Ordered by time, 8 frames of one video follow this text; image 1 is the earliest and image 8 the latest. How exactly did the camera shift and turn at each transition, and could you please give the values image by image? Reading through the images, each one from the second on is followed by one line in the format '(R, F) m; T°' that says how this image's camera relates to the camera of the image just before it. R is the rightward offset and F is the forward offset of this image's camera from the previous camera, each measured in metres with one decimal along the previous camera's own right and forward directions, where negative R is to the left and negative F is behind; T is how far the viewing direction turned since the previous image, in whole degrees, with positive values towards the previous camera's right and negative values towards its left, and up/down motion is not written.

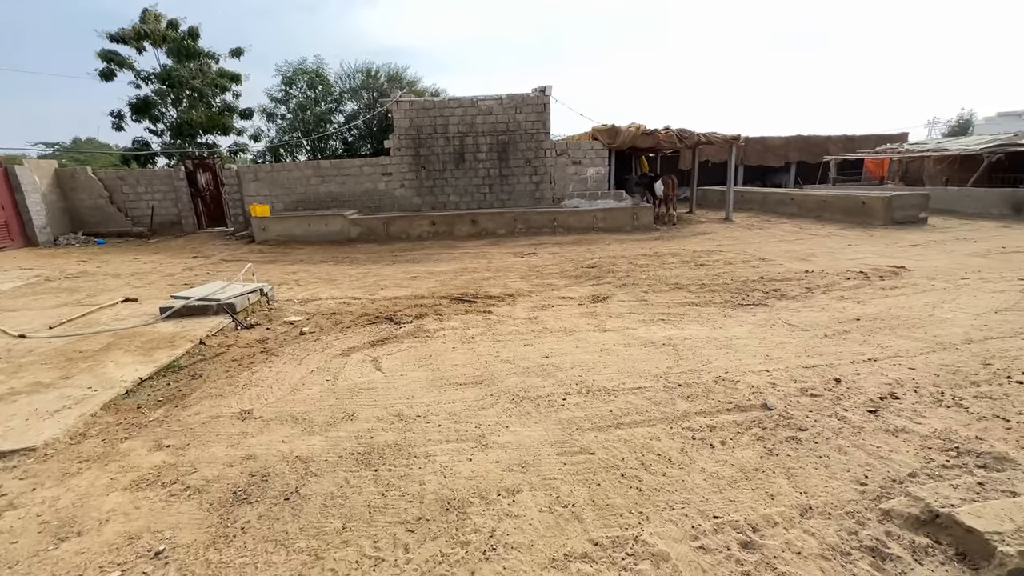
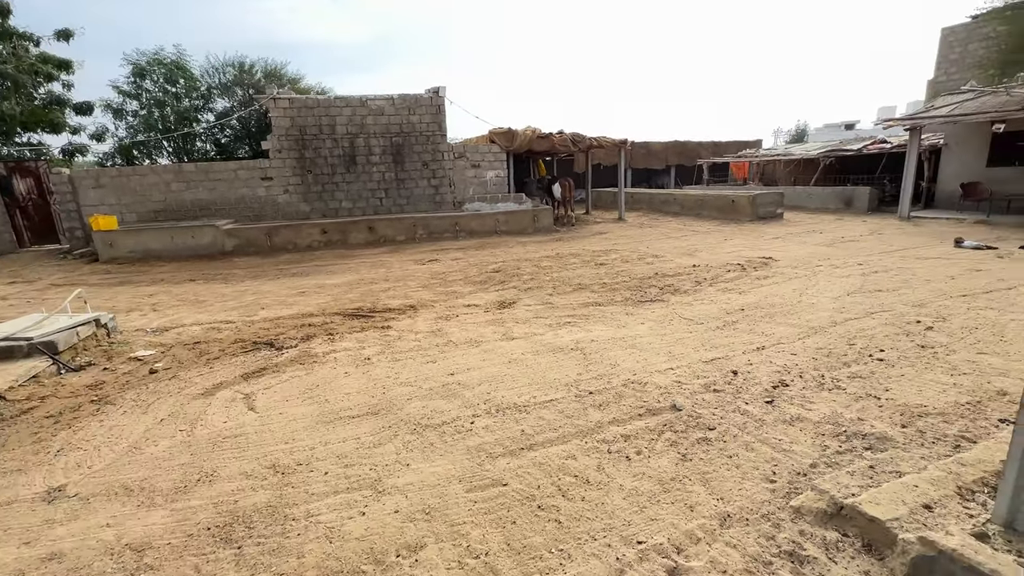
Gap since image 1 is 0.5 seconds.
(+0.1, +0.3) m; +12°
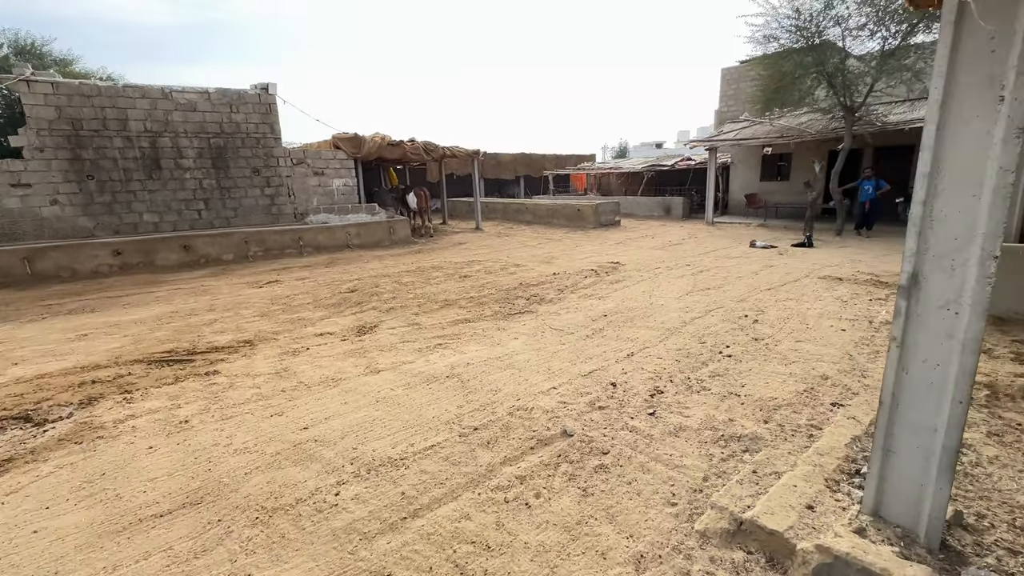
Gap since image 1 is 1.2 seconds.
(0.0, +0.4) m; +18°
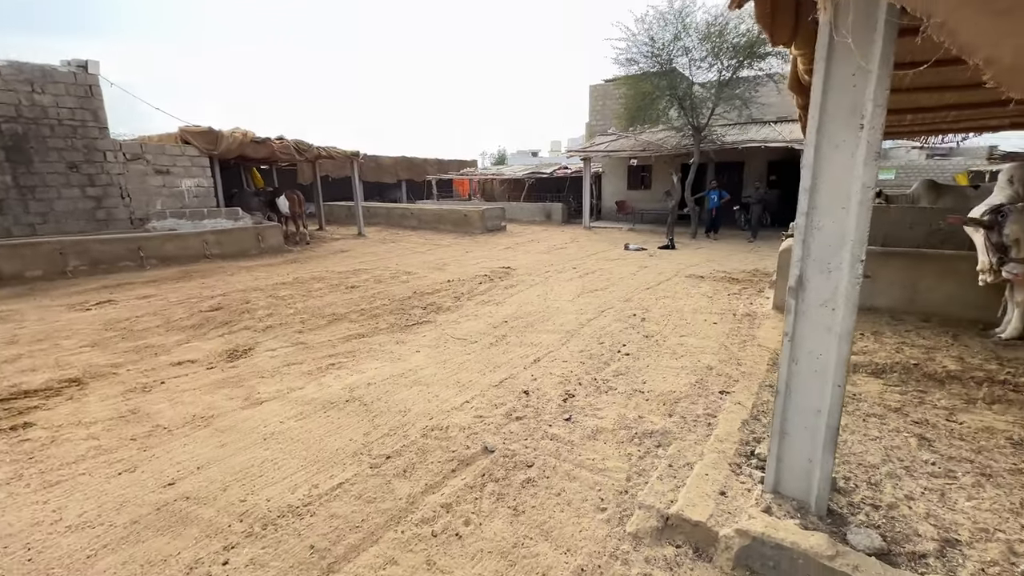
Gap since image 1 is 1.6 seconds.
(-0.2, +0.1) m; +15°
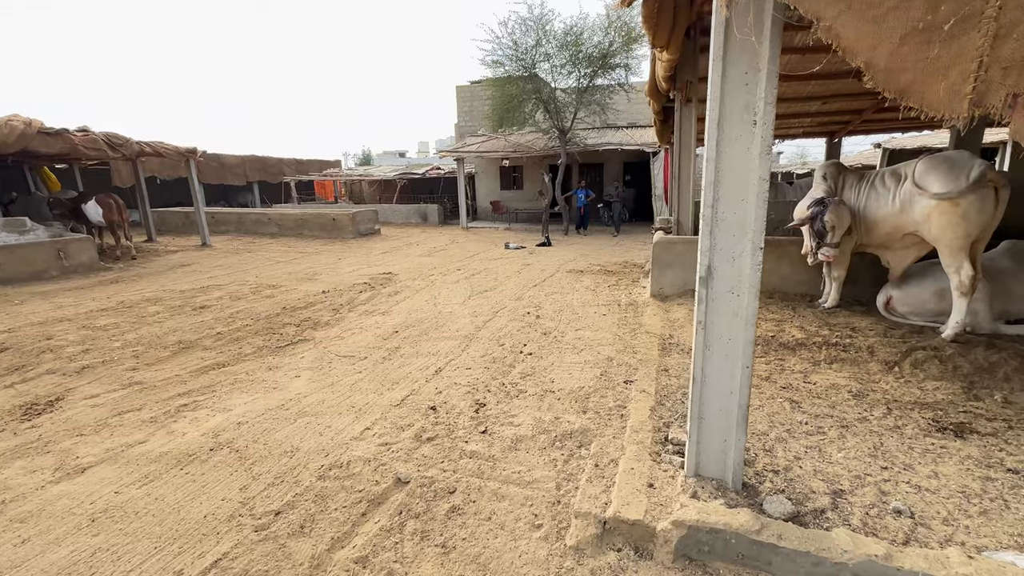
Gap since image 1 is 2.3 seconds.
(-0.1, +0.2) m; +16°
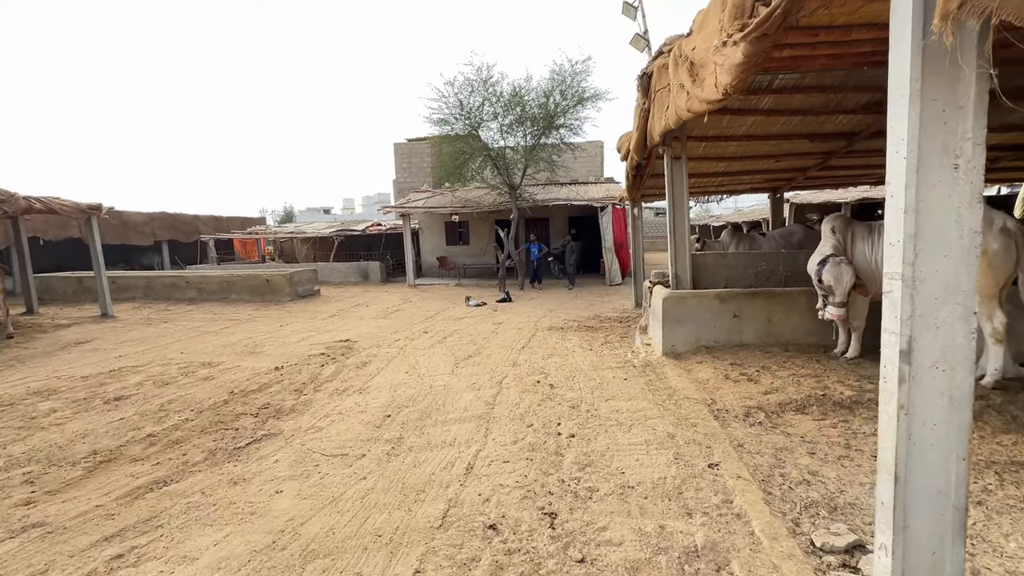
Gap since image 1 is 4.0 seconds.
(-0.7, +0.6) m; +9°
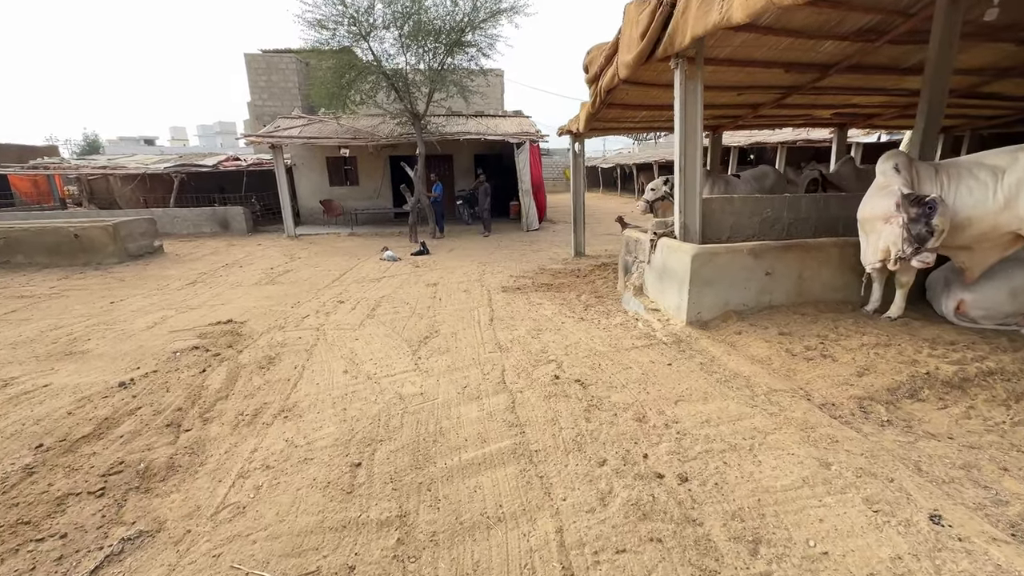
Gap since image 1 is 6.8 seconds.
(-0.9, +1.5) m; +16°
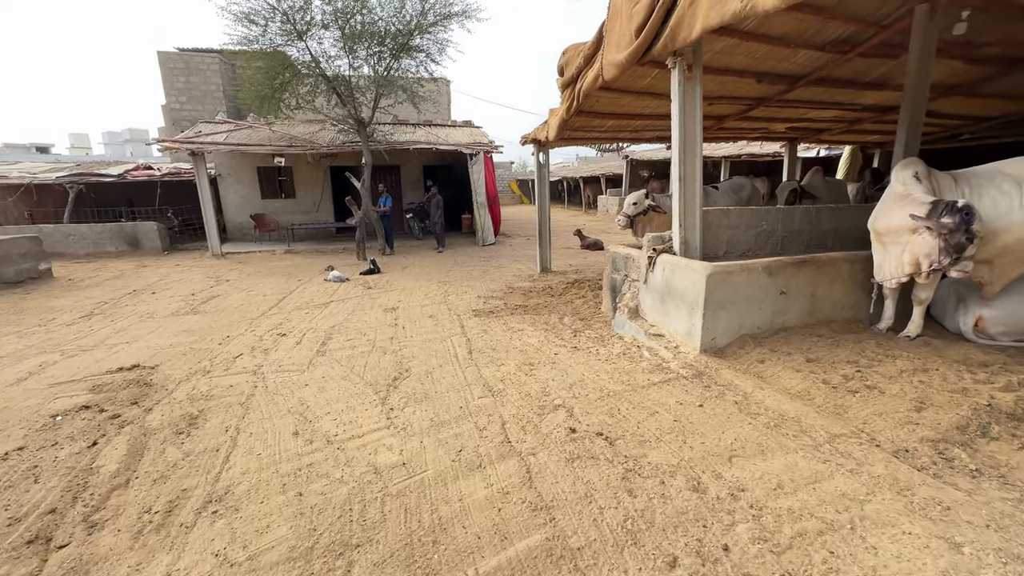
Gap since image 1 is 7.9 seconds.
(-0.3, +0.6) m; +7°
